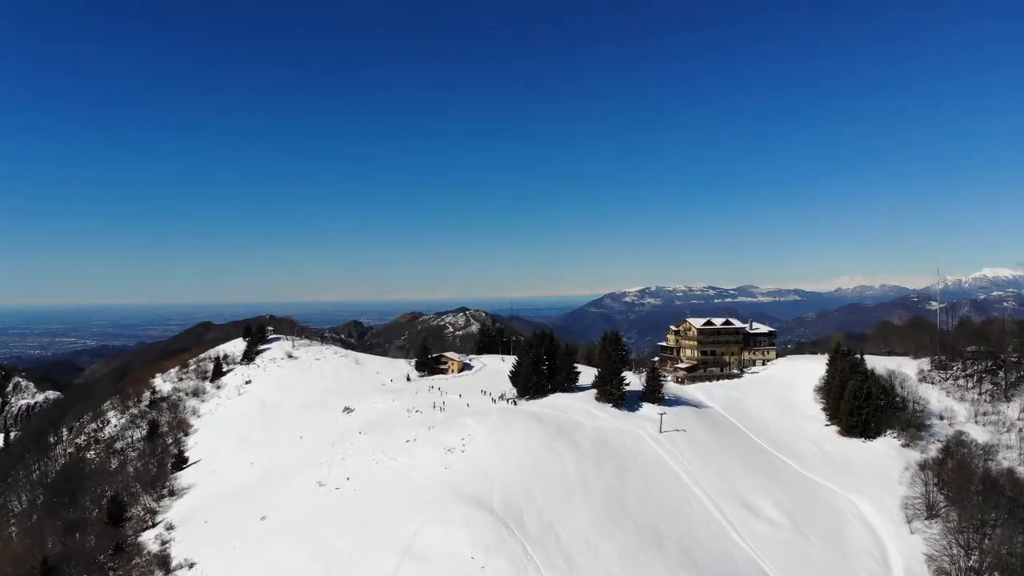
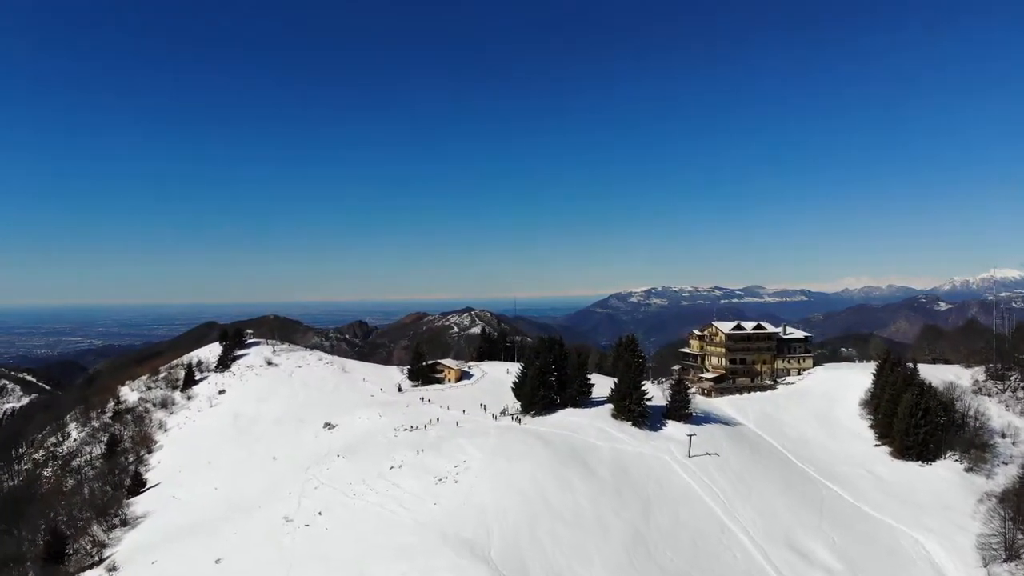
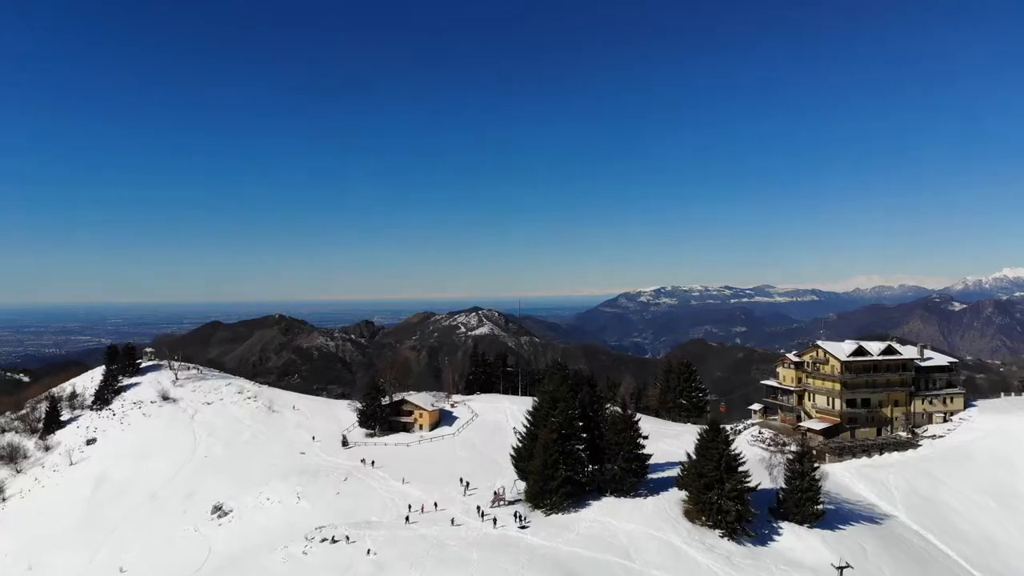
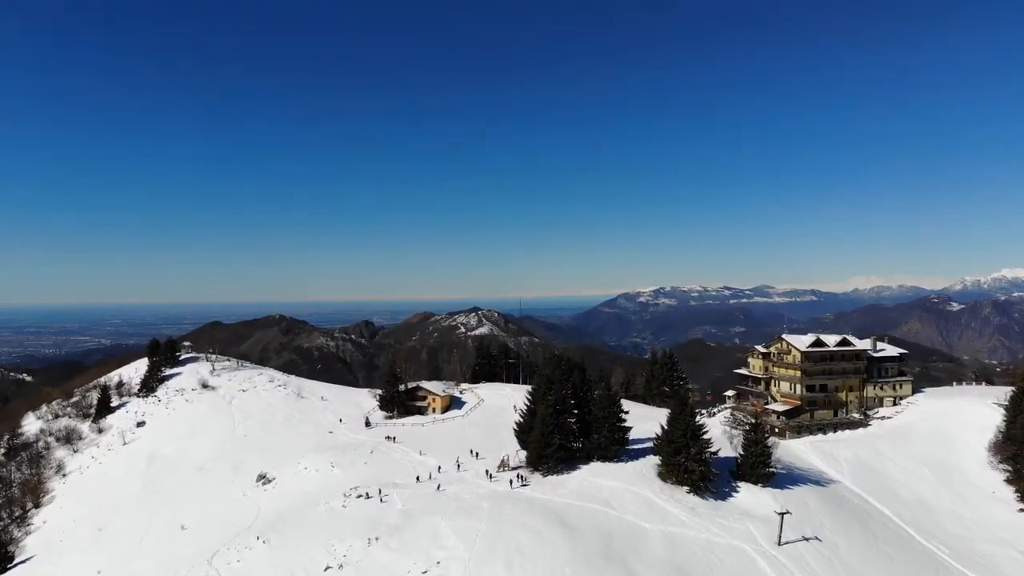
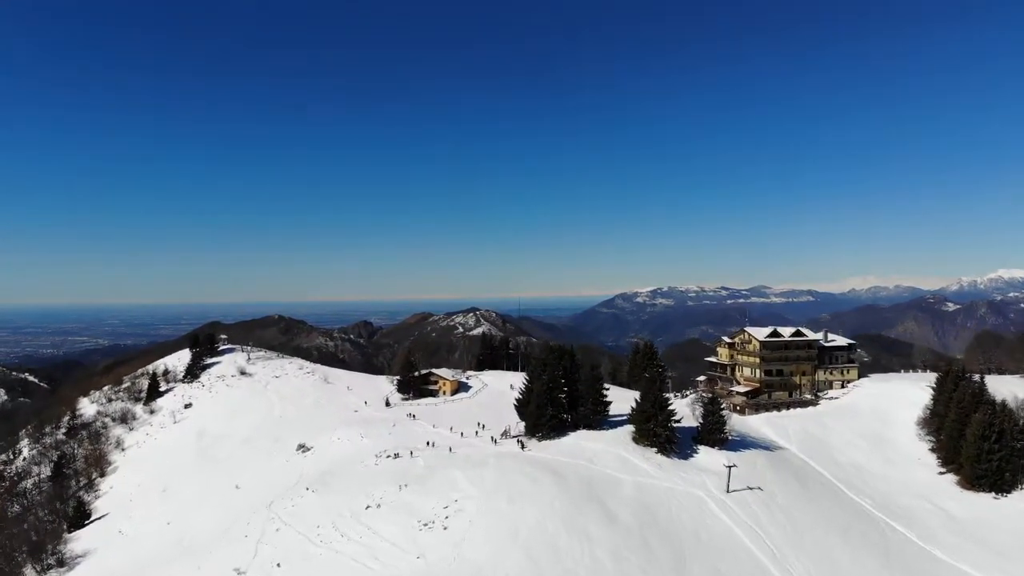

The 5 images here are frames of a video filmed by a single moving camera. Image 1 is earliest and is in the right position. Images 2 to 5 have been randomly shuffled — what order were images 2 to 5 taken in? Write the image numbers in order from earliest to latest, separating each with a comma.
2, 5, 4, 3
